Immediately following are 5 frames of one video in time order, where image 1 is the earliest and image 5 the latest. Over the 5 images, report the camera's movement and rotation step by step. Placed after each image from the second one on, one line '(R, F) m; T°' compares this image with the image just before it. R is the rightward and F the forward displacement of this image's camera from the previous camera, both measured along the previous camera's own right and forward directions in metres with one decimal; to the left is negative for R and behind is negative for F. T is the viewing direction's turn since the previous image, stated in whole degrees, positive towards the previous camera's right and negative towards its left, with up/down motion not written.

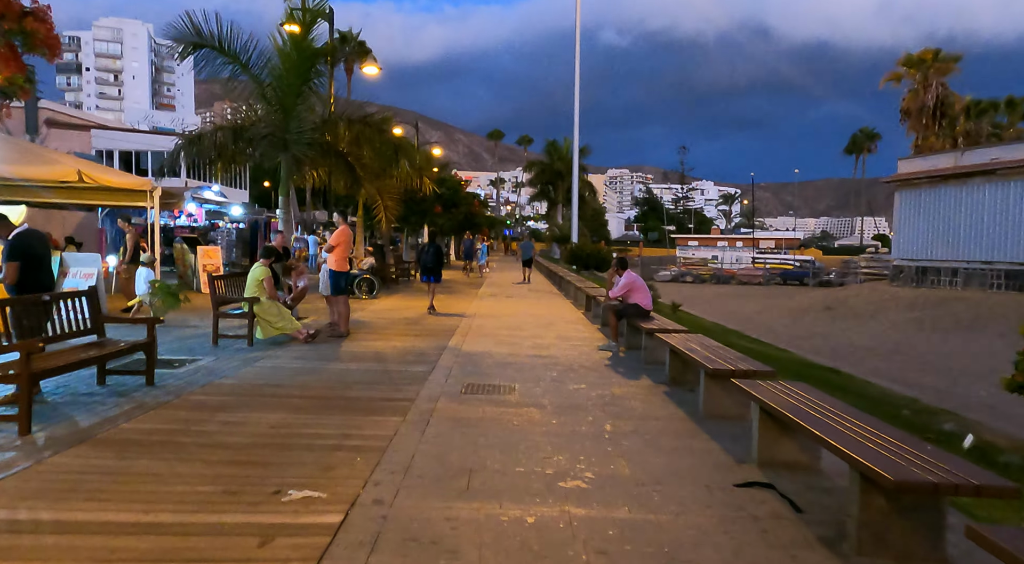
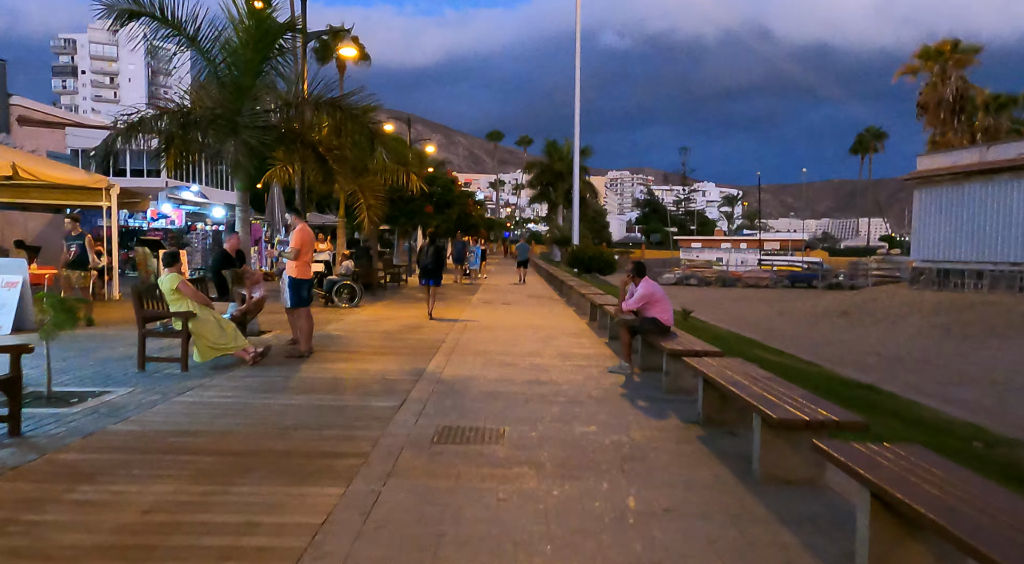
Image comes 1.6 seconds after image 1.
(+0.1, +1.7) m; 0°
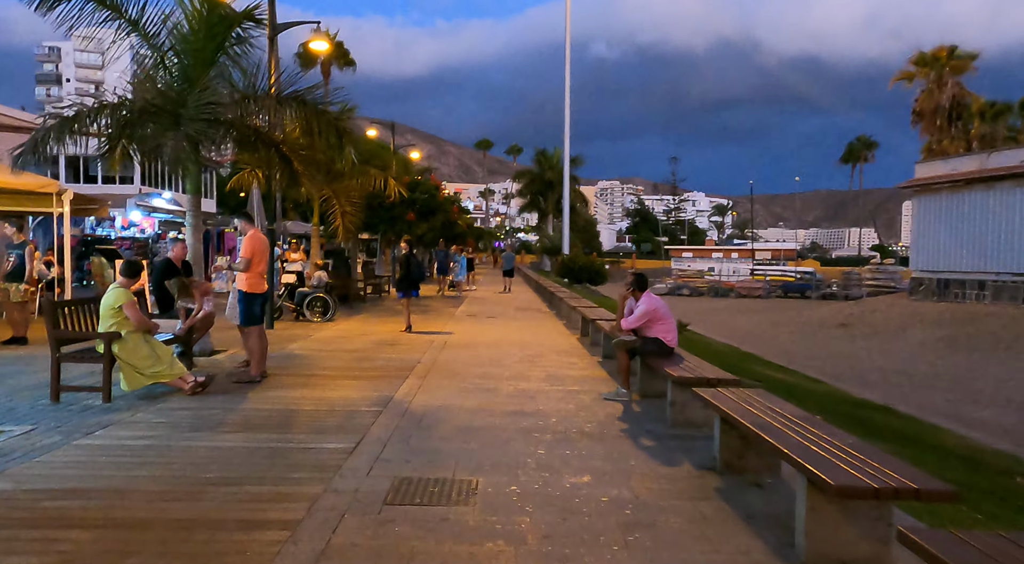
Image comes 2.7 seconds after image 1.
(+0.1, +1.1) m; +1°
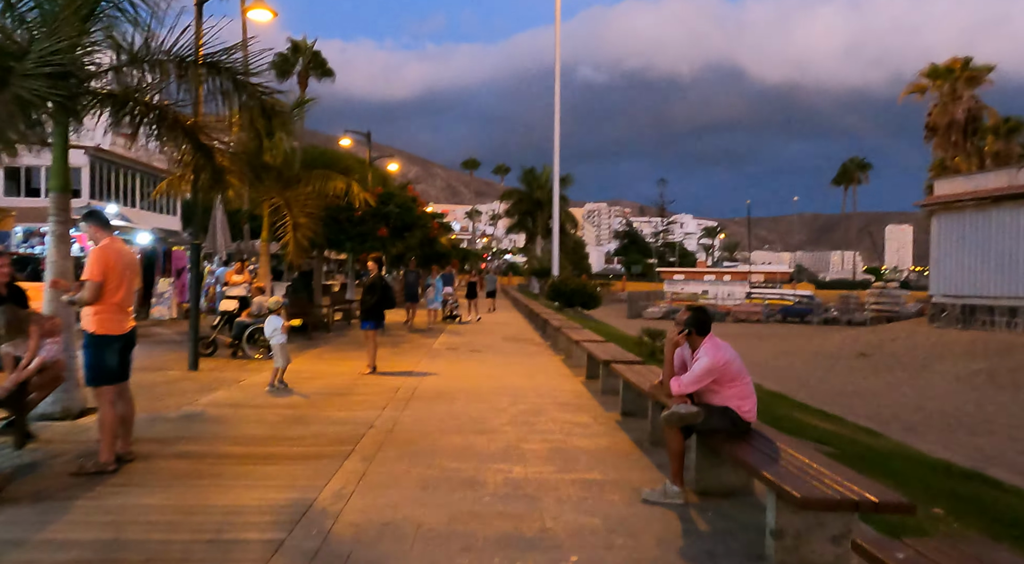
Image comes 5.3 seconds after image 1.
(0.0, +2.7) m; +1°
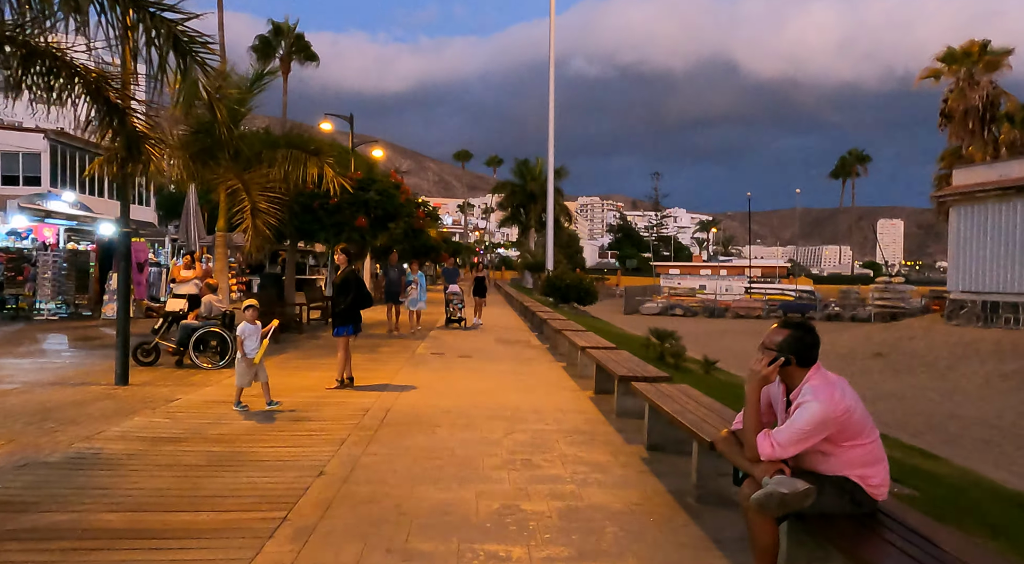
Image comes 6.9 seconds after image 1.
(0.0, +1.8) m; +1°
